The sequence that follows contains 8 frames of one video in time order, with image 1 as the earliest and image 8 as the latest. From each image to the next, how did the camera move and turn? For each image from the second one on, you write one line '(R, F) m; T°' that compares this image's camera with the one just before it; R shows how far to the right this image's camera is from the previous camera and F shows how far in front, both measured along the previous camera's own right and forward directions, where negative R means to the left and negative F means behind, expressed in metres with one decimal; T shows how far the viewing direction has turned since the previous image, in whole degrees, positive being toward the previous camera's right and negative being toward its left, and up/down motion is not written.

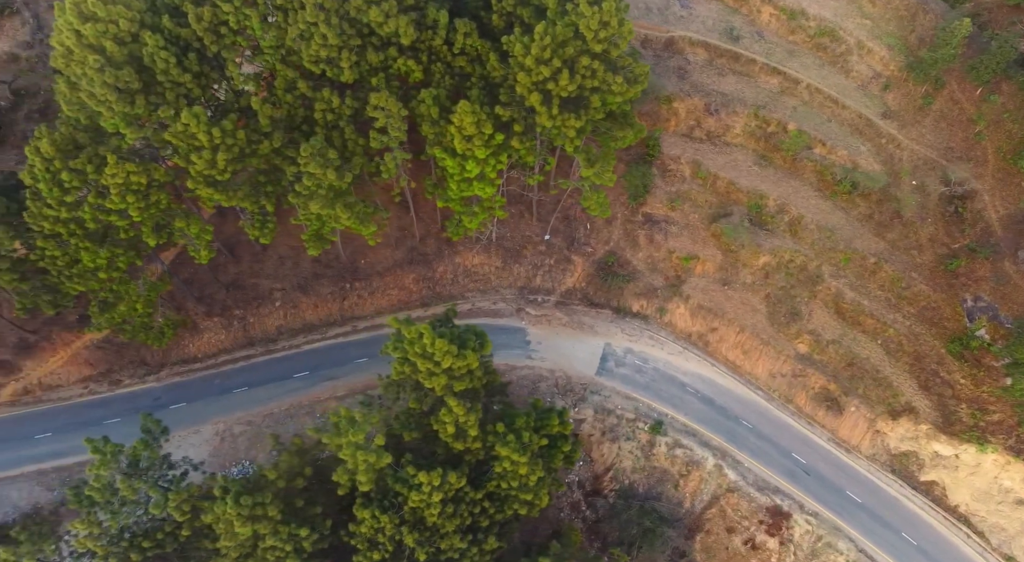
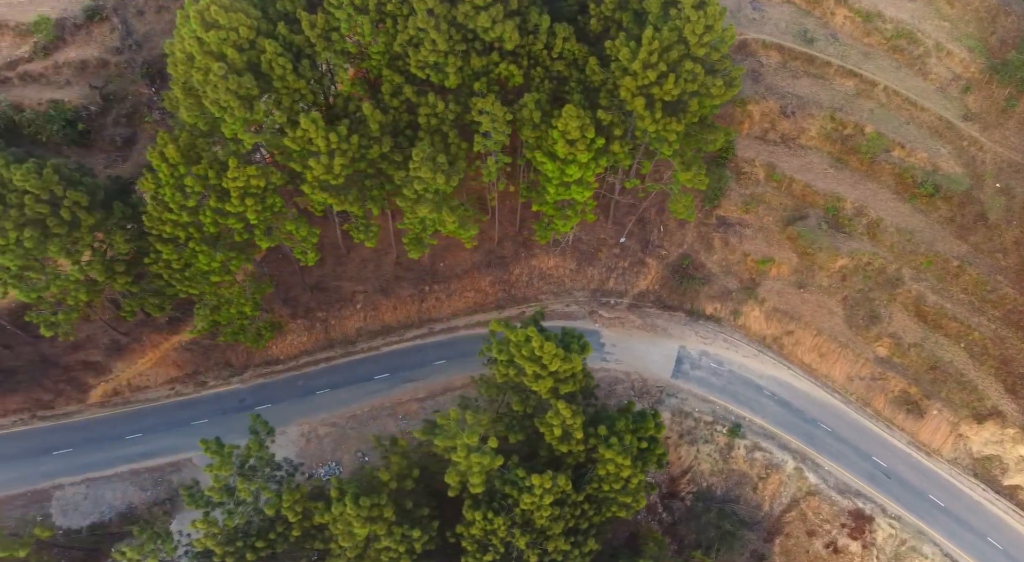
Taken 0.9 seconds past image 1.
(-5.3, -0.3) m; -1°
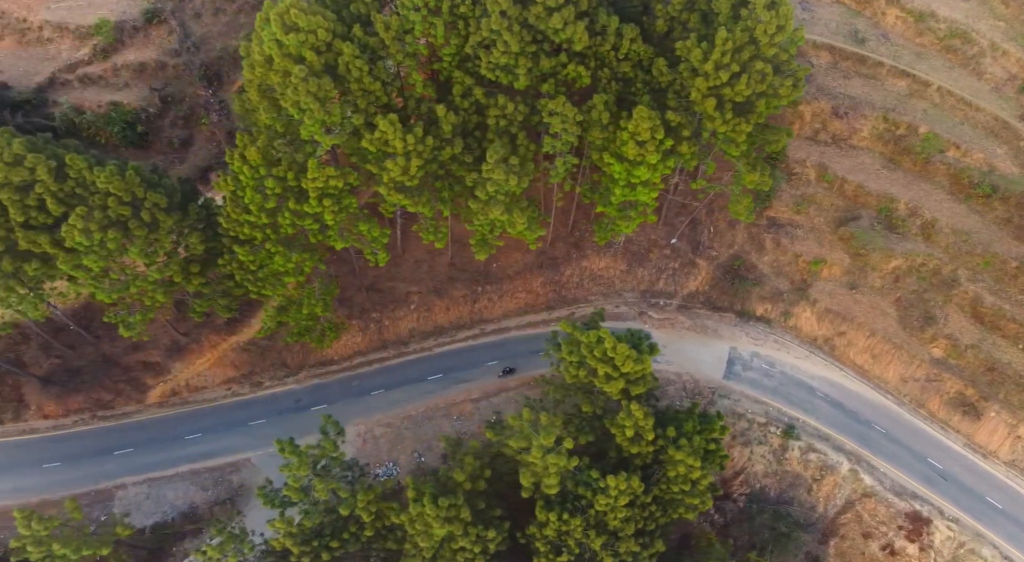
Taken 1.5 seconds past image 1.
(-3.6, -0.1) m; -1°
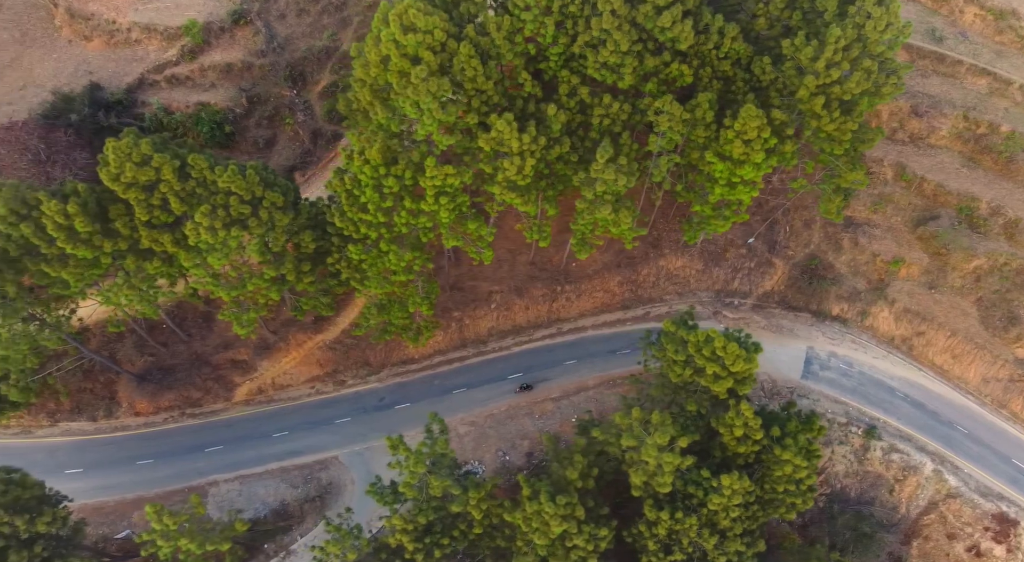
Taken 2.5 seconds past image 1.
(-5.4, -0.1) m; -1°
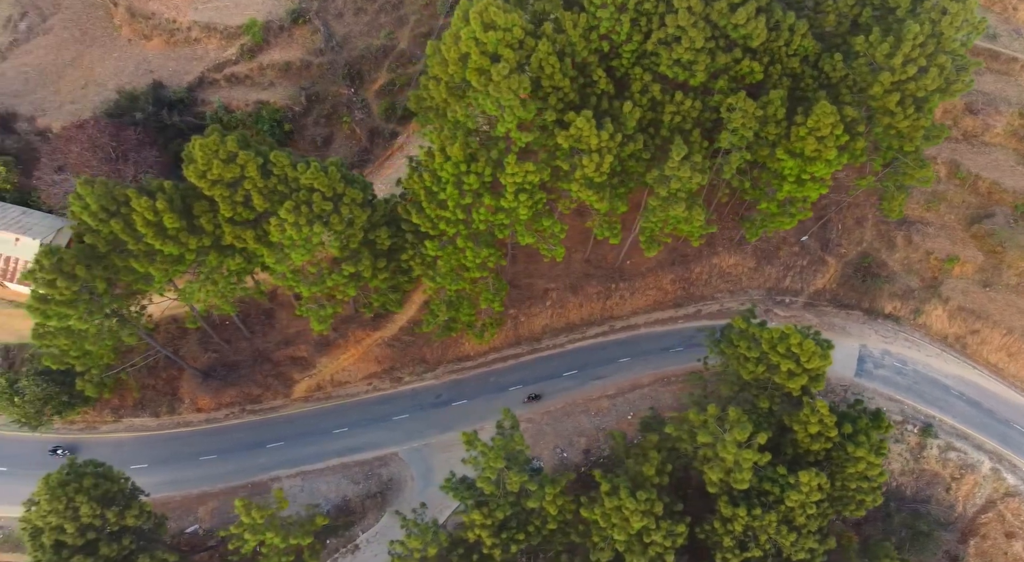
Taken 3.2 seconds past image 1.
(-3.7, -0.1) m; -1°
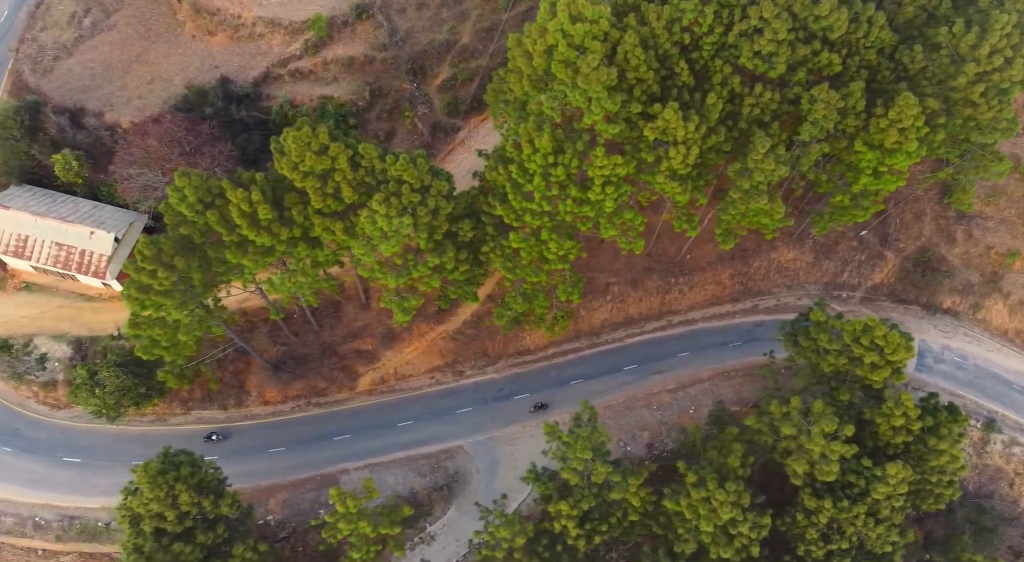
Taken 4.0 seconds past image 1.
(-4.1, -0.1) m; -1°
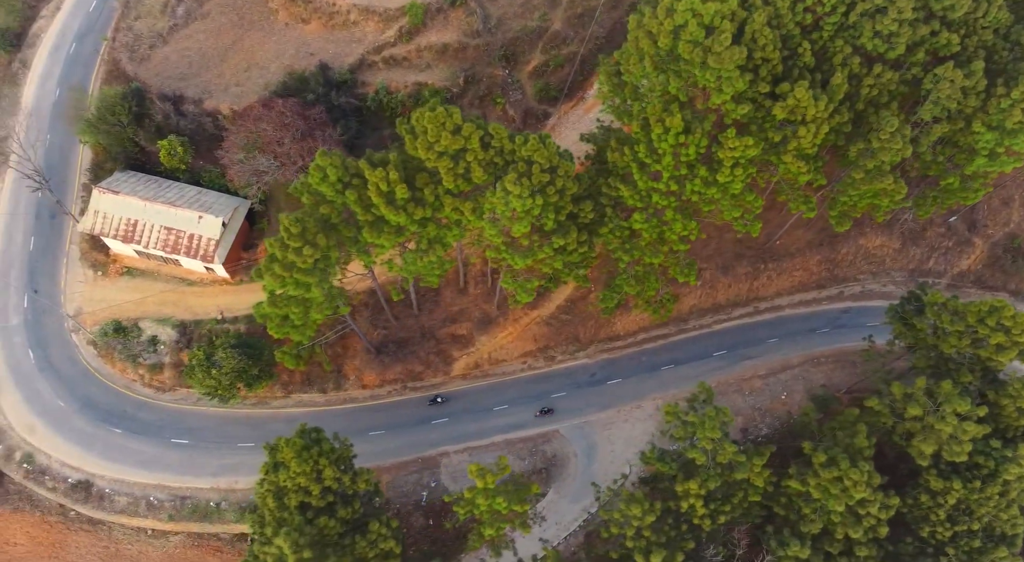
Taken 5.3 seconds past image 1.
(-6.0, -0.2) m; -1°
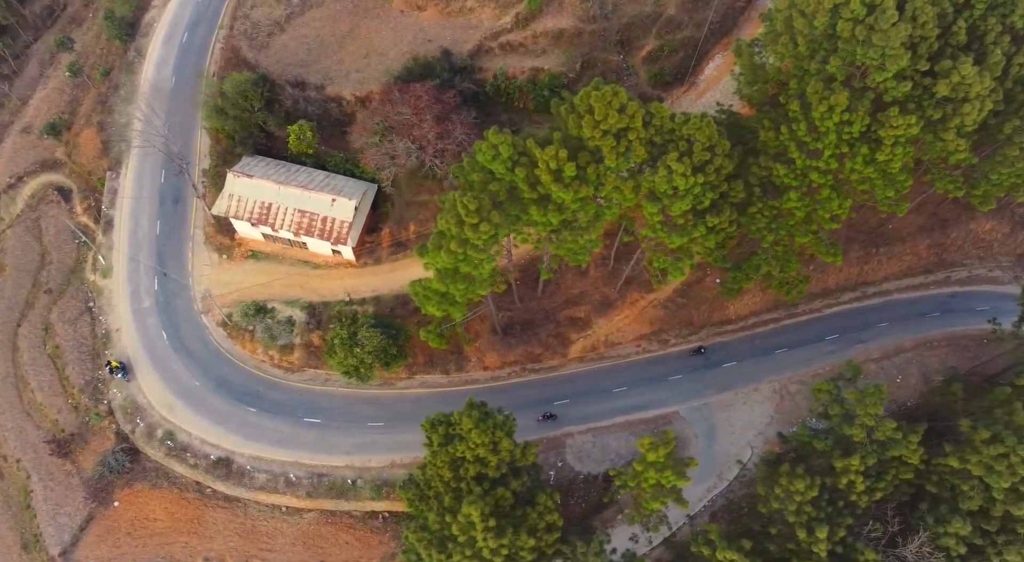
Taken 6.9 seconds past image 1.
(-7.6, -0.5) m; -1°
